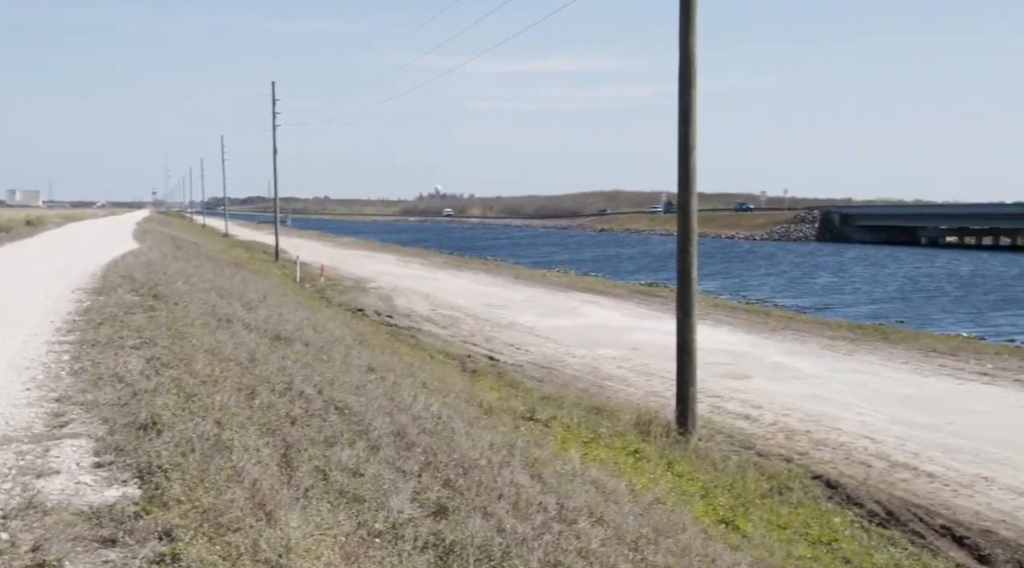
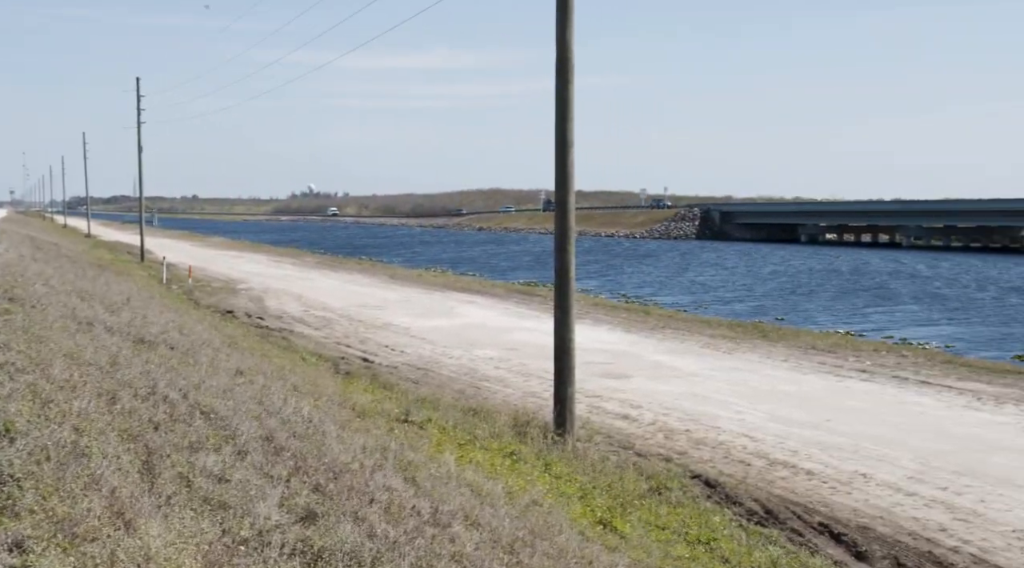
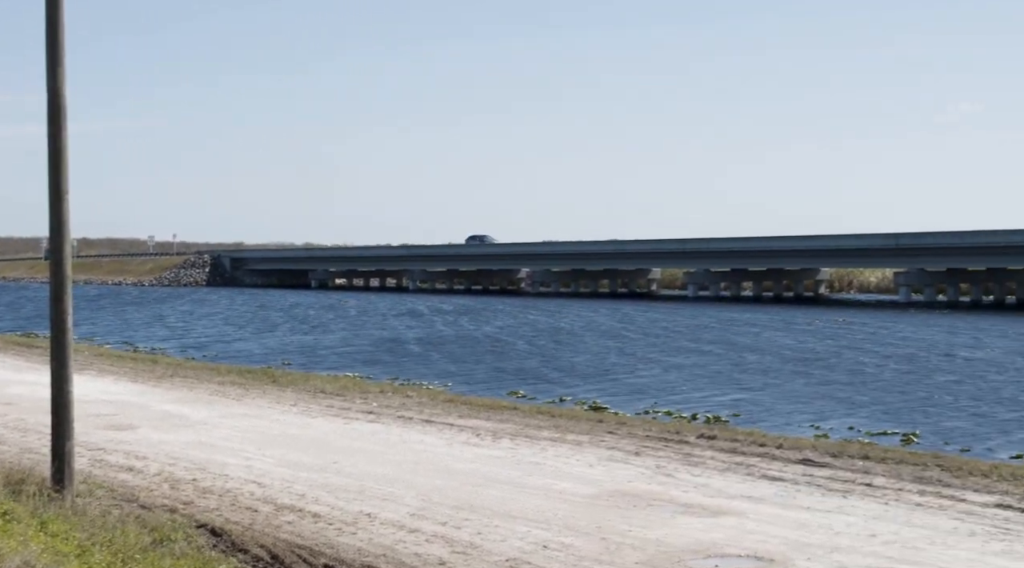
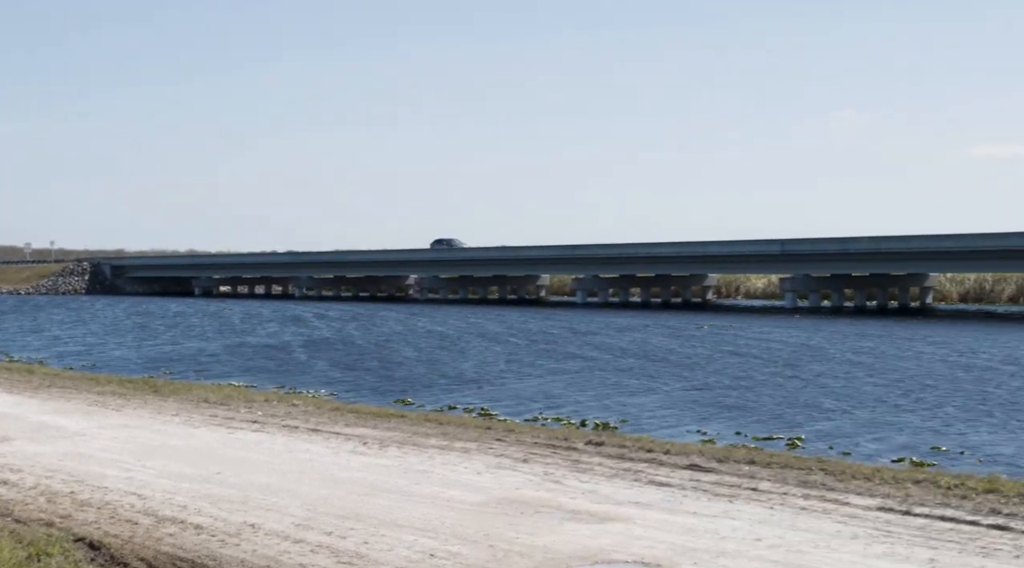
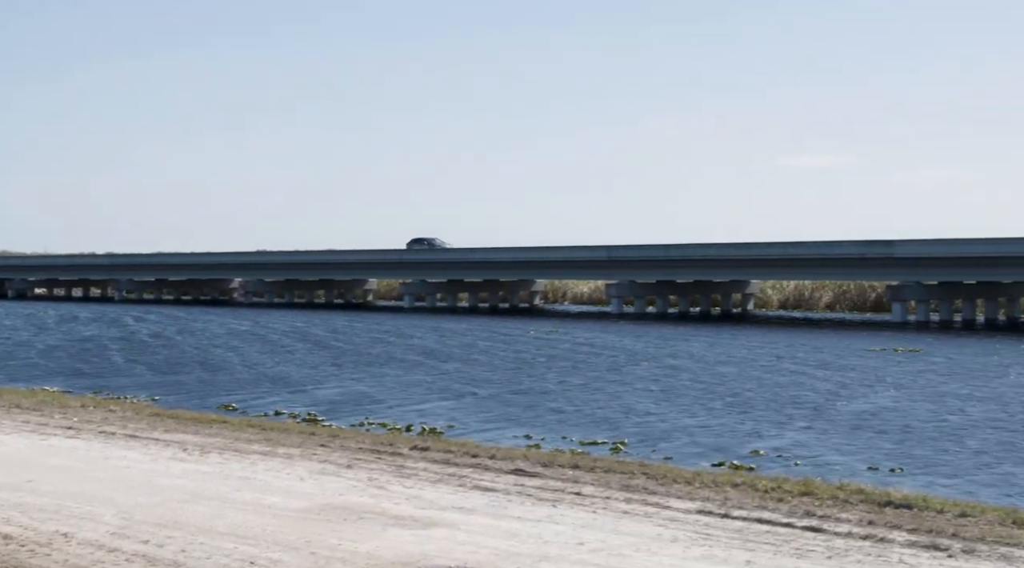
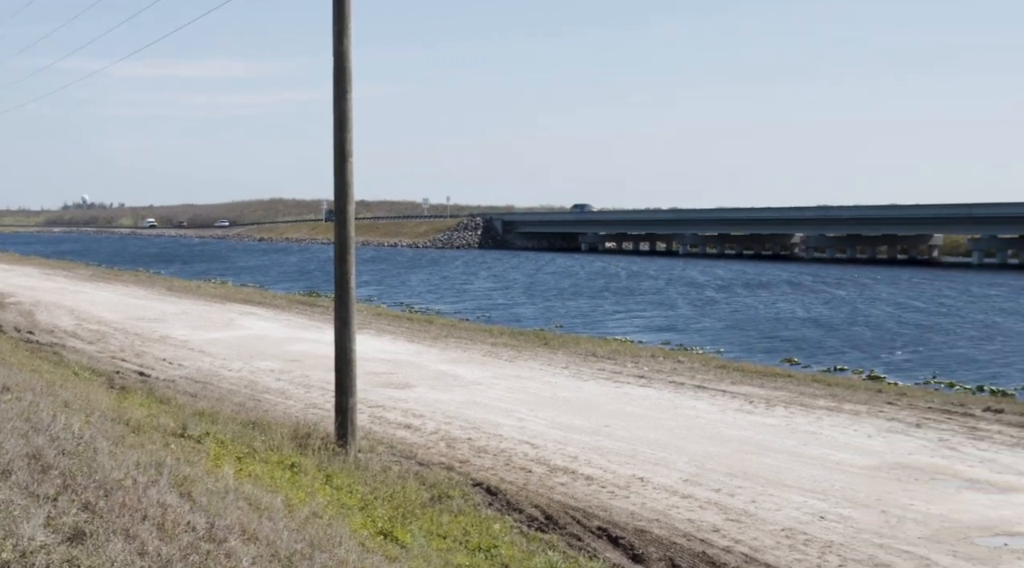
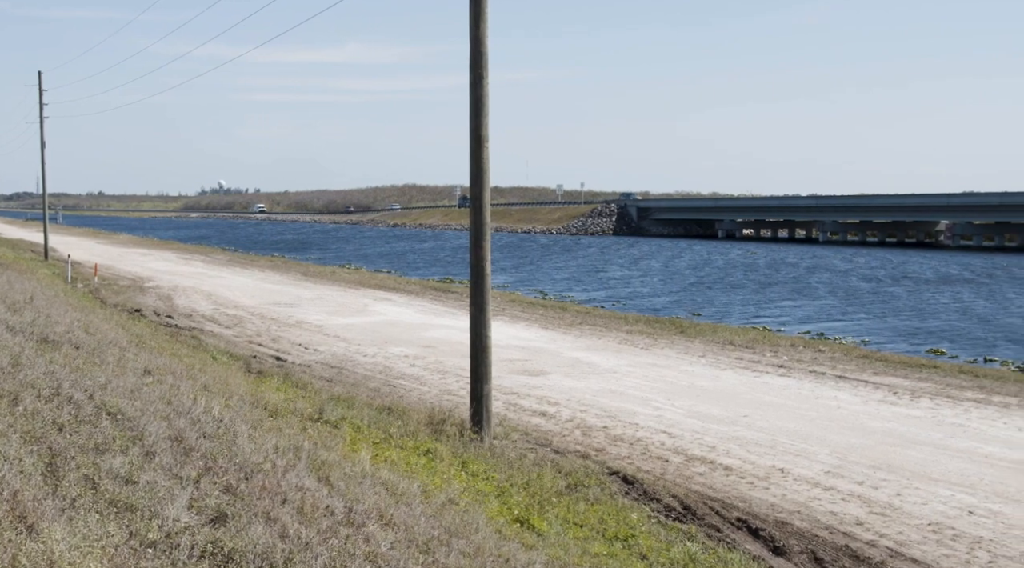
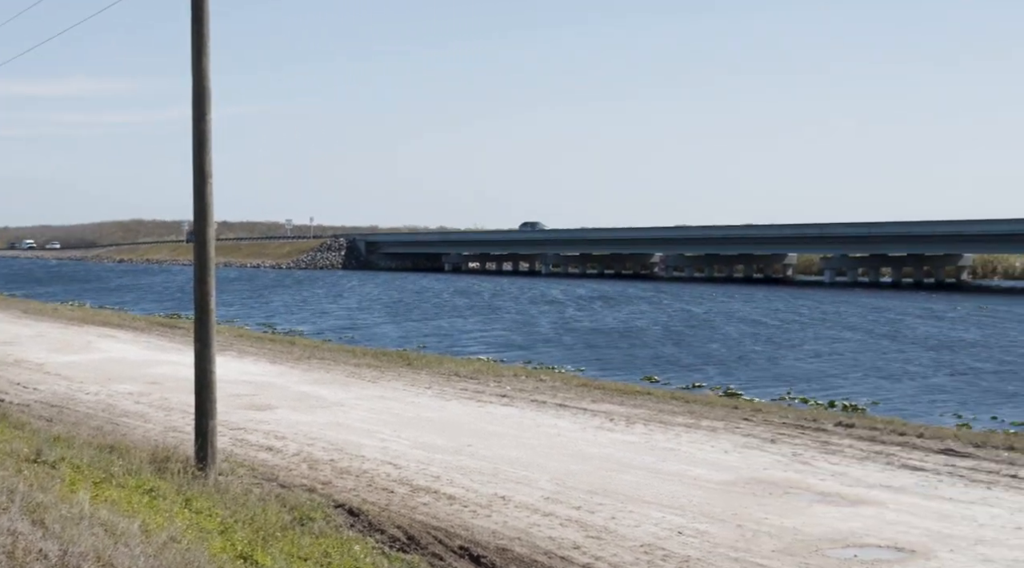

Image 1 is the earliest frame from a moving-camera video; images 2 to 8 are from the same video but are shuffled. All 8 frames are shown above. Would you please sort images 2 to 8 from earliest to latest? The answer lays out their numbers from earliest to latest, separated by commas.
2, 7, 6, 8, 3, 4, 5
